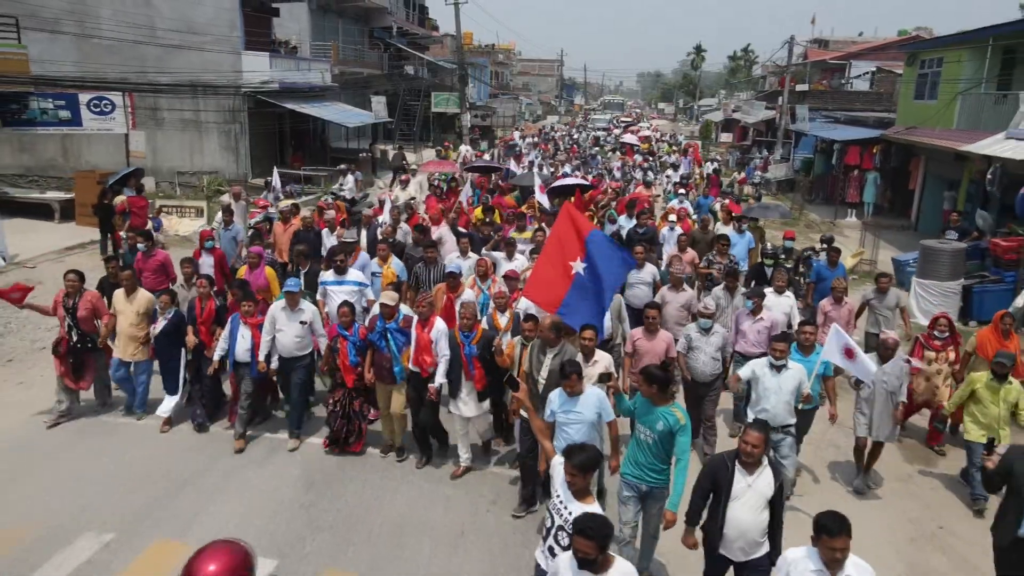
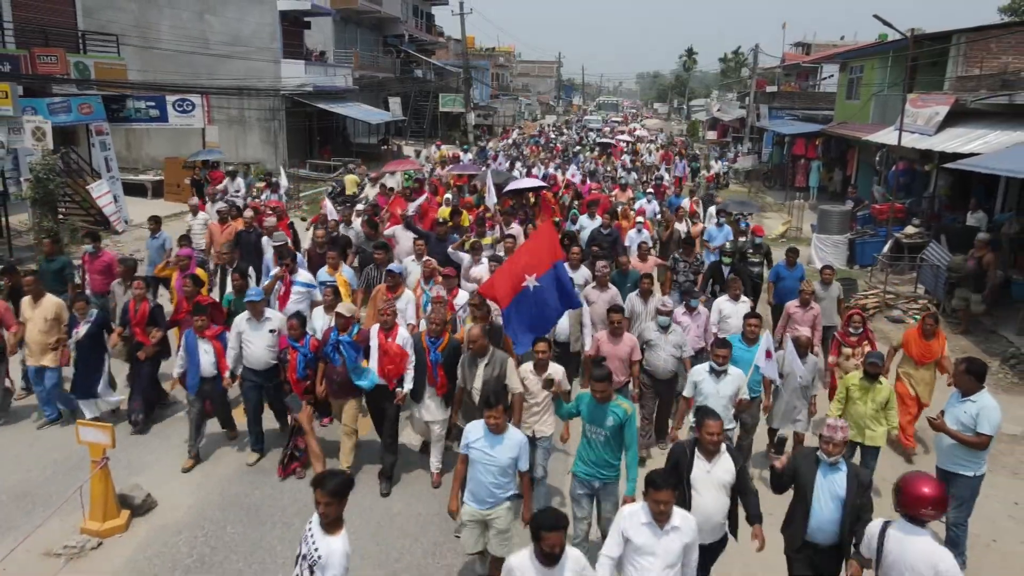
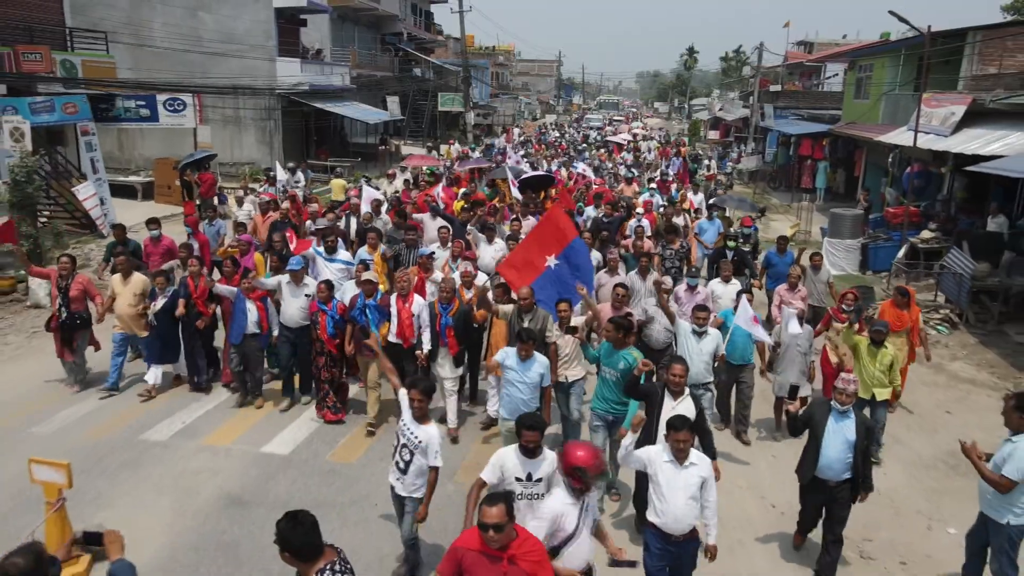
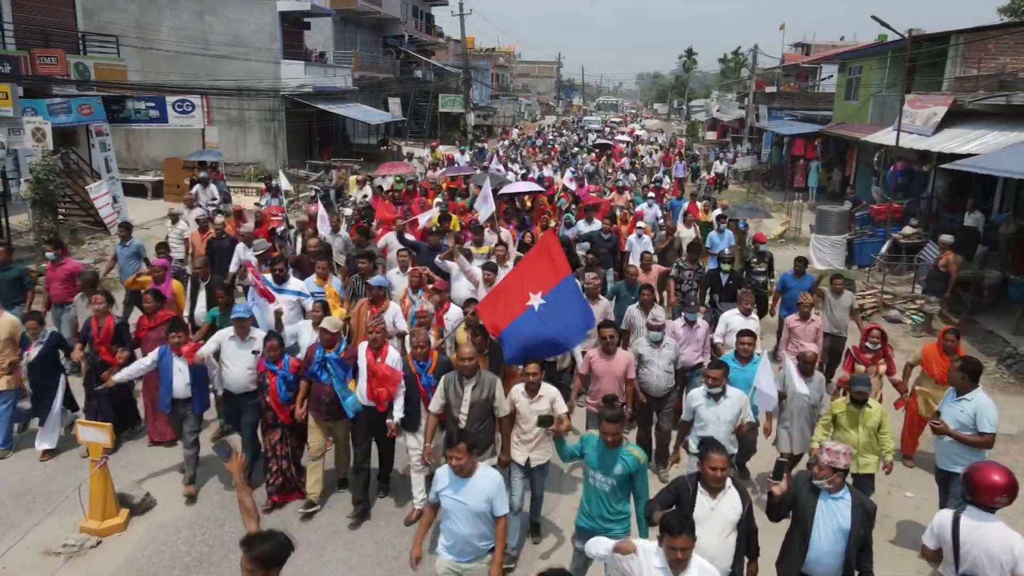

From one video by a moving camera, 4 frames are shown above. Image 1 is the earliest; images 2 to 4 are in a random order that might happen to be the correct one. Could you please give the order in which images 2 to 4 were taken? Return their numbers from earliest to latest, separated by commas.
3, 2, 4
